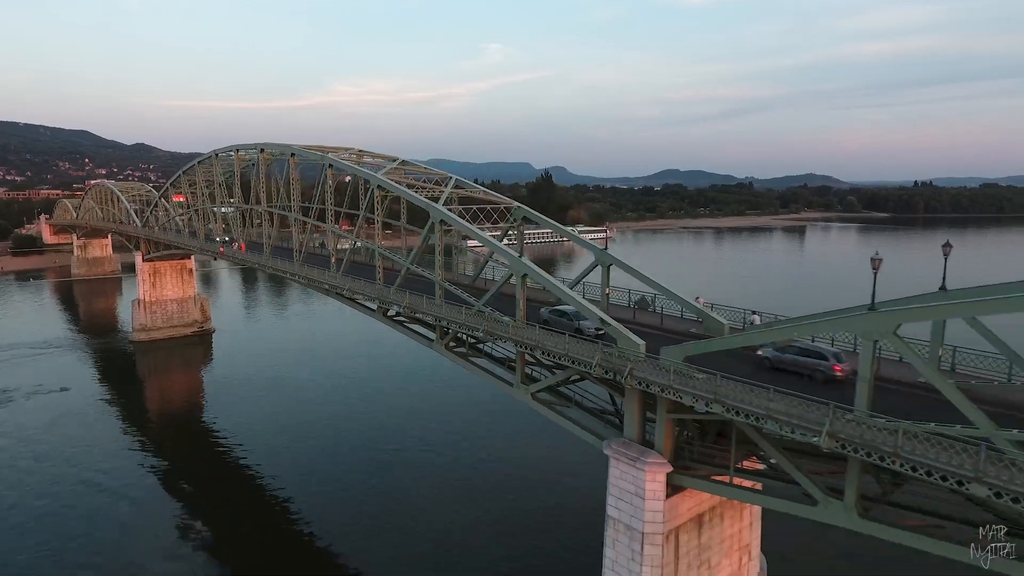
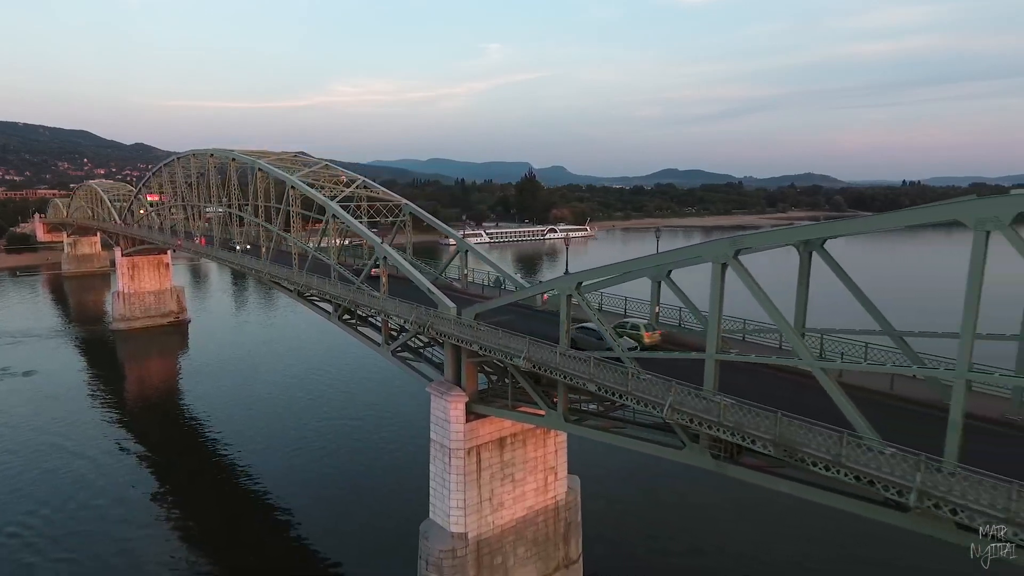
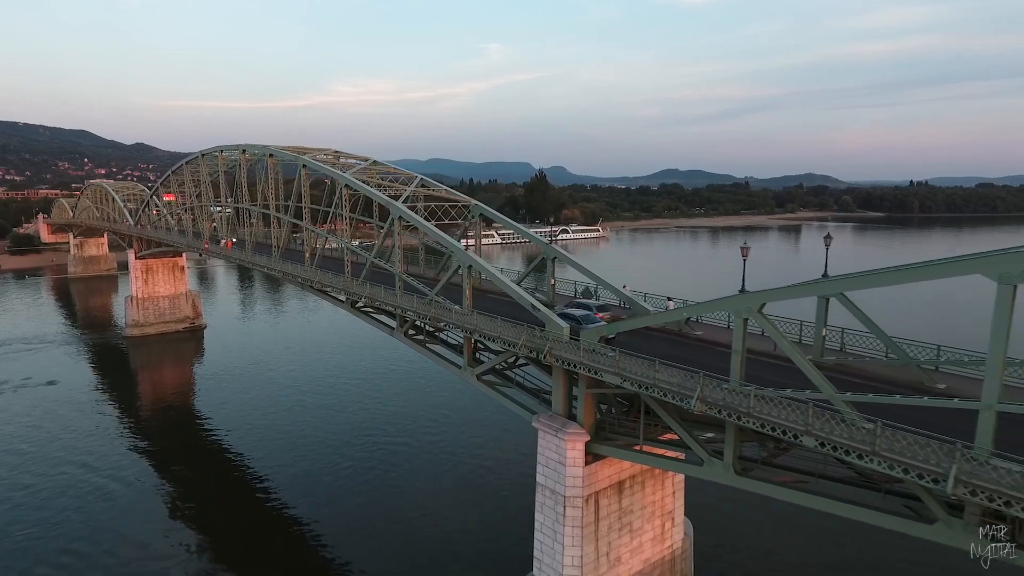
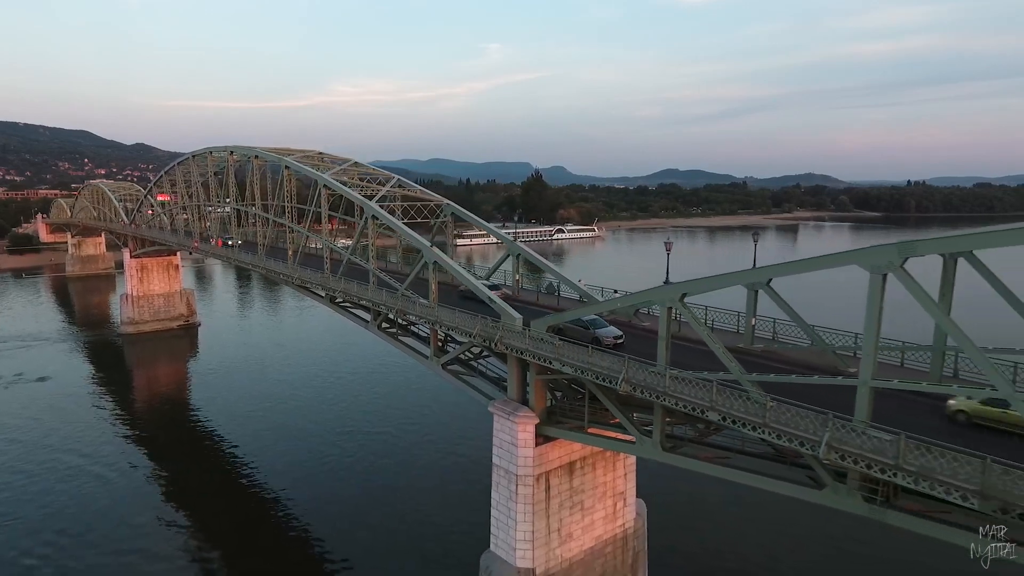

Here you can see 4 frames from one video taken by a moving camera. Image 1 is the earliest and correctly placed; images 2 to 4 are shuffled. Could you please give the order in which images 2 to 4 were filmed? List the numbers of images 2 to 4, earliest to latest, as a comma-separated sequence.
3, 4, 2
